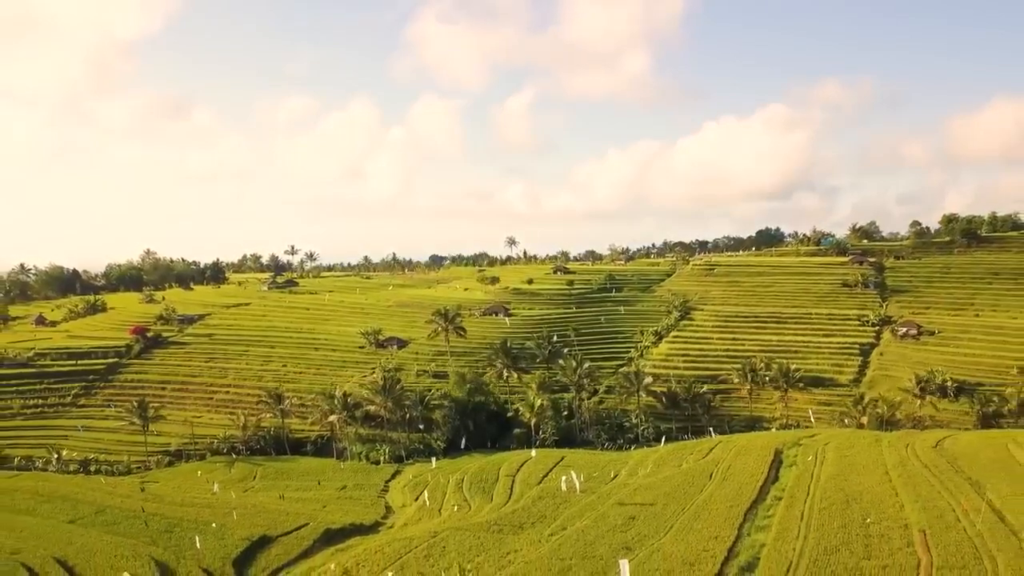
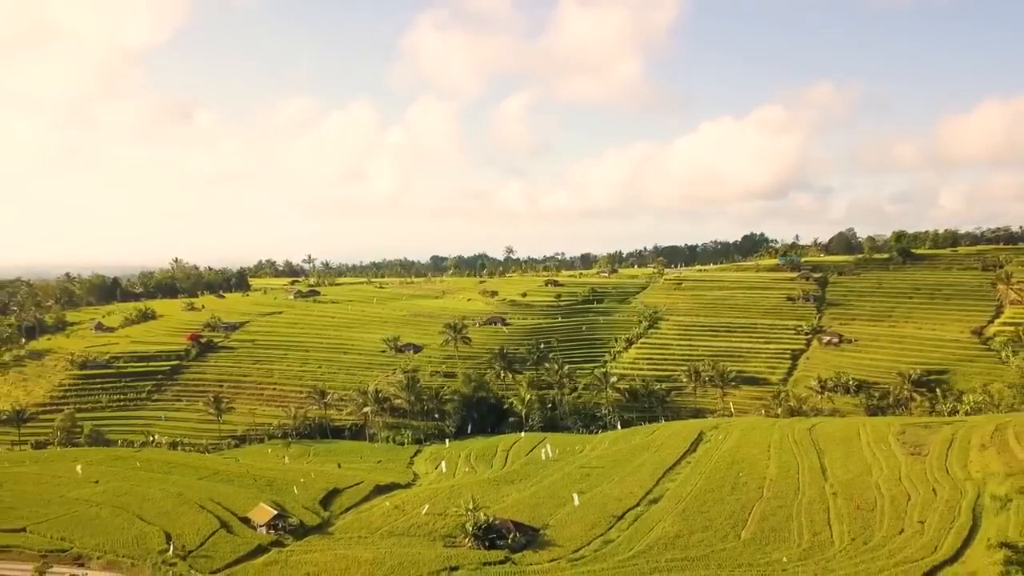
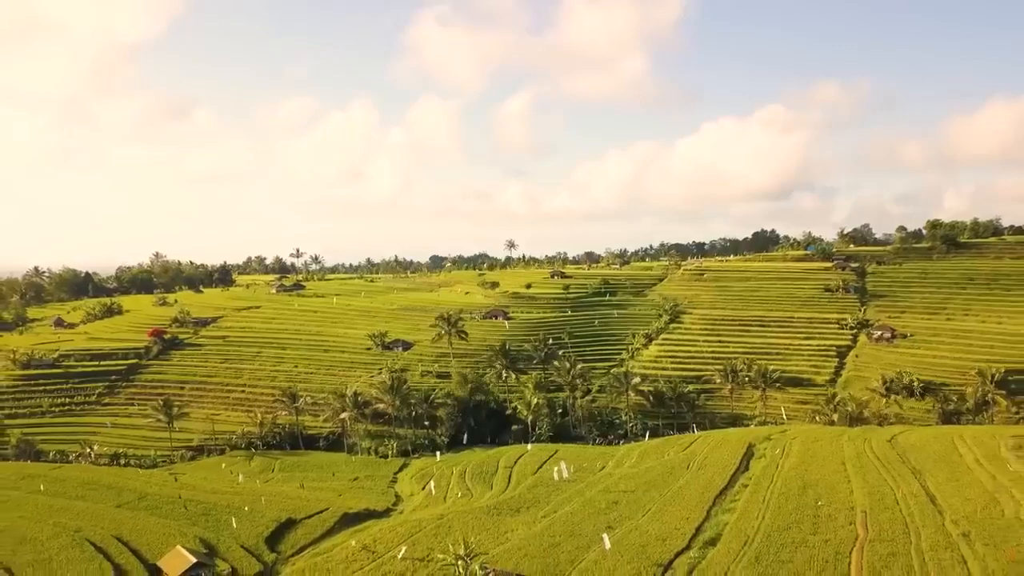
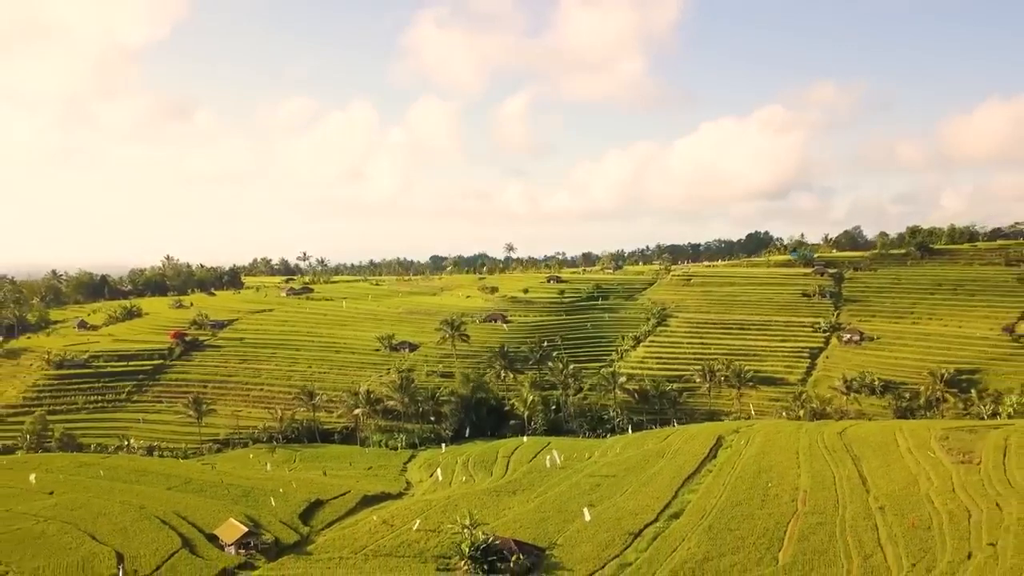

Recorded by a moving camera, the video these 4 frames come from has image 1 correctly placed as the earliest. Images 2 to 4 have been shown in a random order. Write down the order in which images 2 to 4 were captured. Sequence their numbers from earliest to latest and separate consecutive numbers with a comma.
3, 4, 2
